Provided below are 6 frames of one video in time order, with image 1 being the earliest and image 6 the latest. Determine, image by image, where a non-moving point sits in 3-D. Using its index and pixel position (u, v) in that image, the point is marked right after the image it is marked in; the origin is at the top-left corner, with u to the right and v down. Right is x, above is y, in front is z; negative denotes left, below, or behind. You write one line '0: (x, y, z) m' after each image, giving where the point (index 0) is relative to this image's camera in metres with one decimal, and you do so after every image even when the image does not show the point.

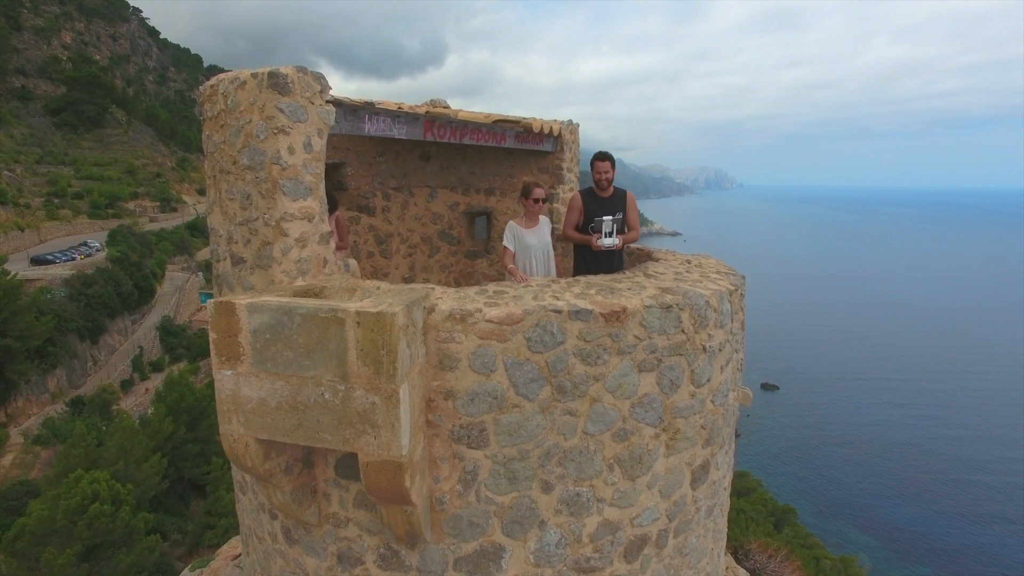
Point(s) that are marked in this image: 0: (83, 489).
0: (-6.0, -2.8, +8.1) m
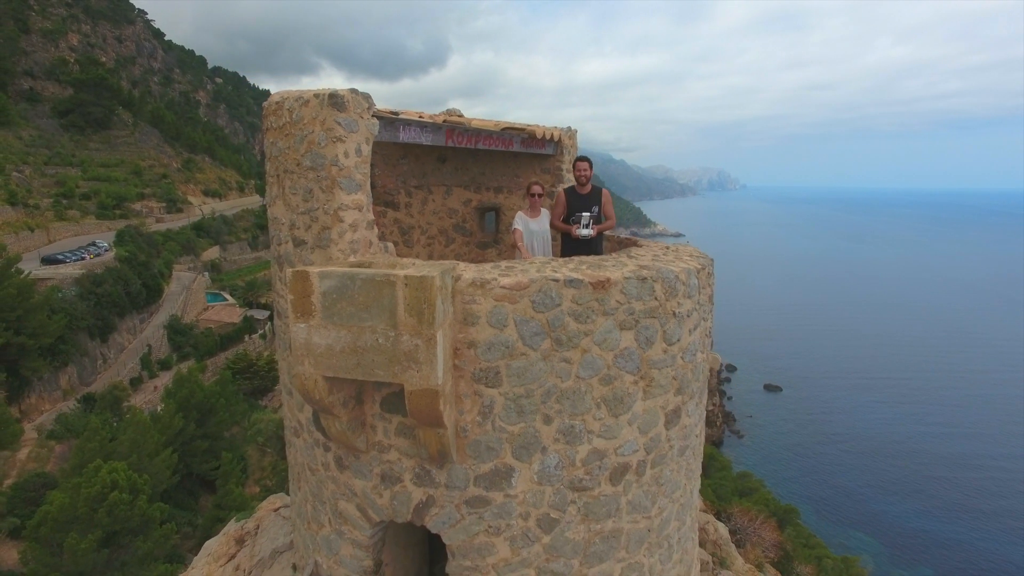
0: (-6.0, -2.8, +8.3) m
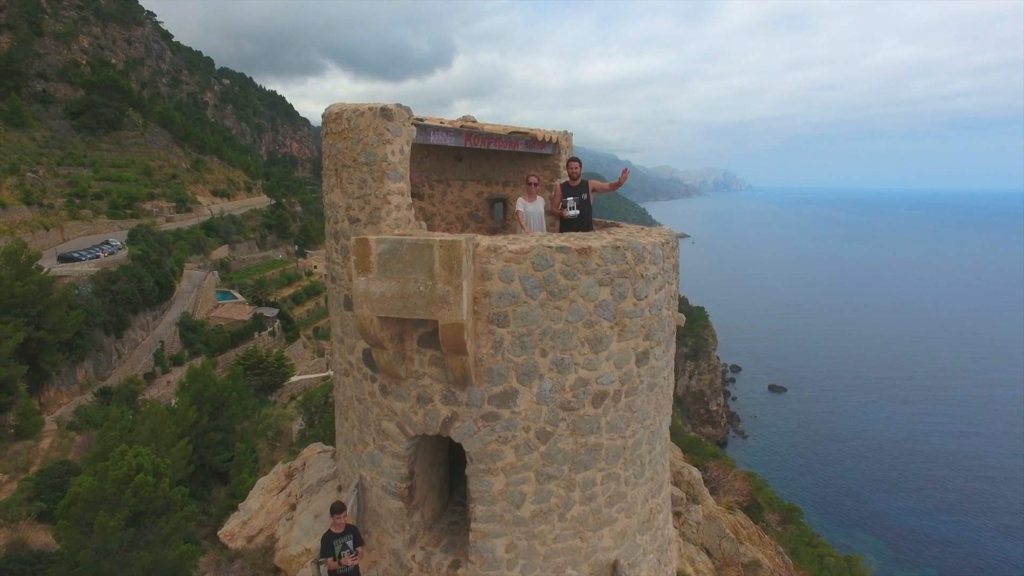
0: (-5.9, -2.7, +8.8) m
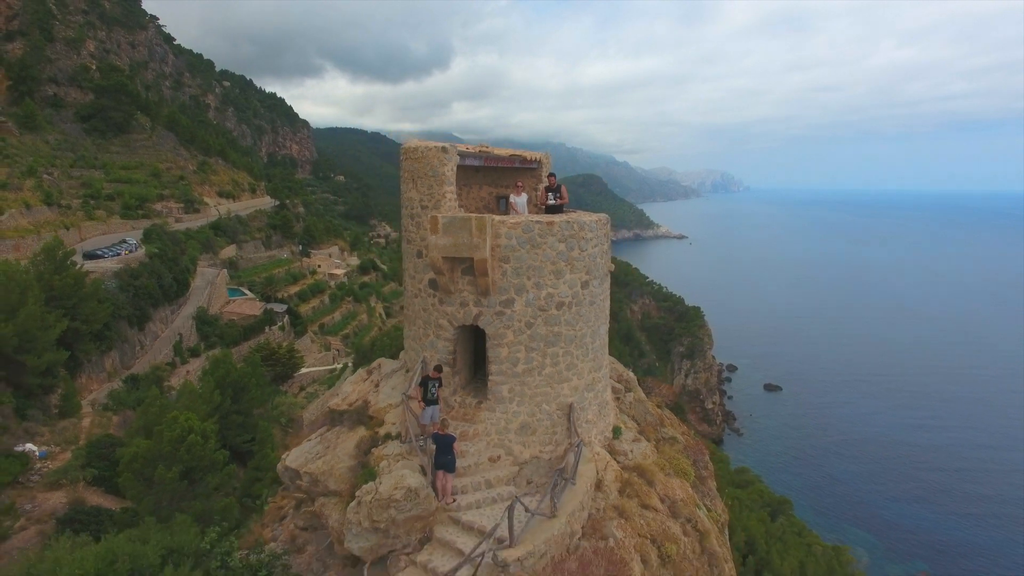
0: (-5.9, -2.5, +10.2) m
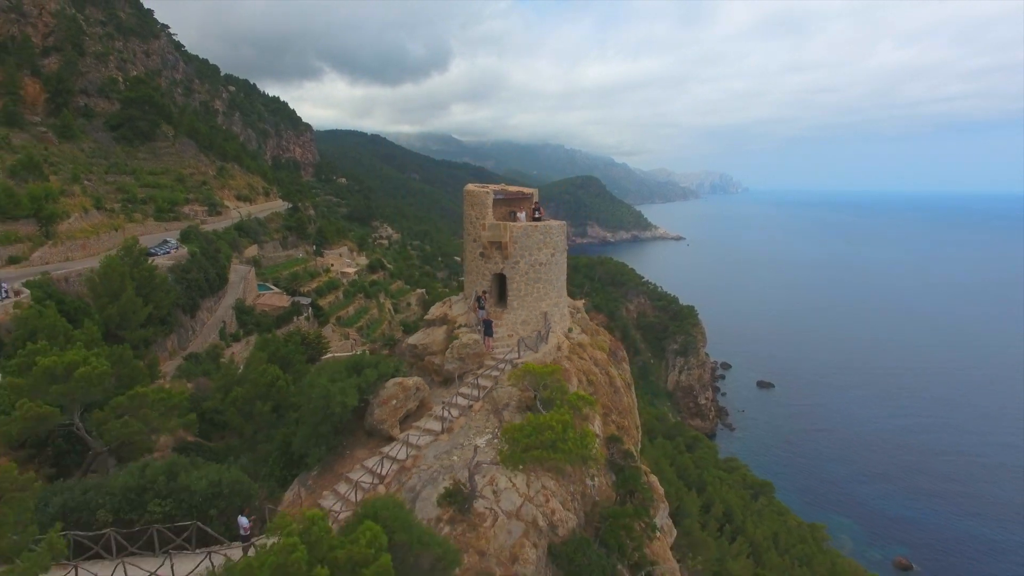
0: (-5.9, -2.1, +13.7) m
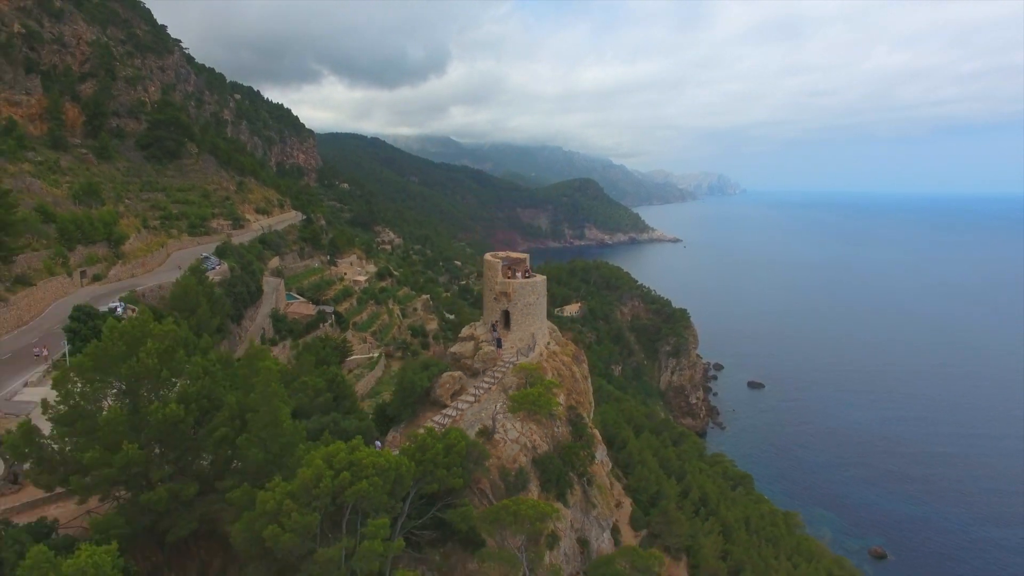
0: (-5.9, -2.7, +18.1) m
